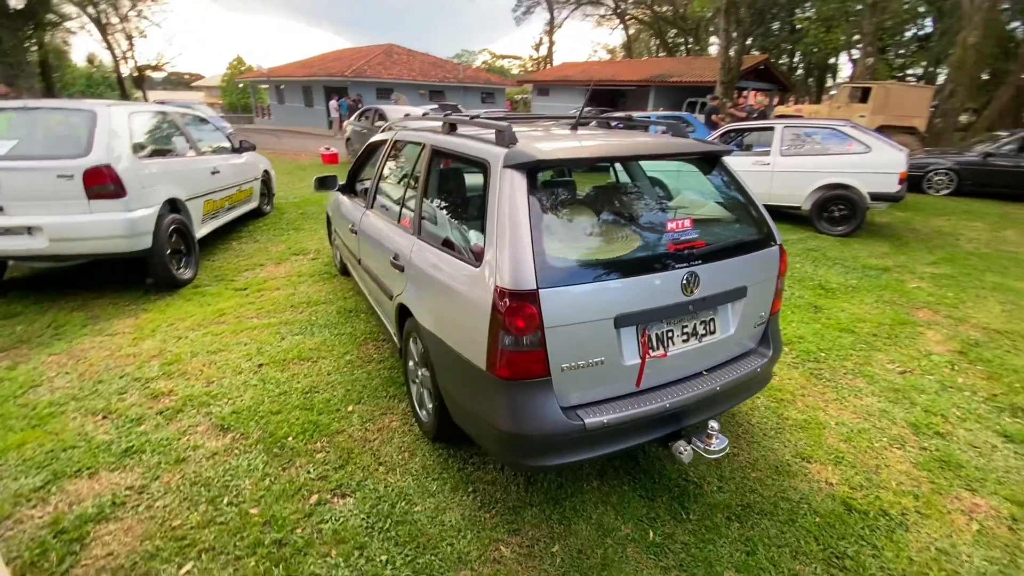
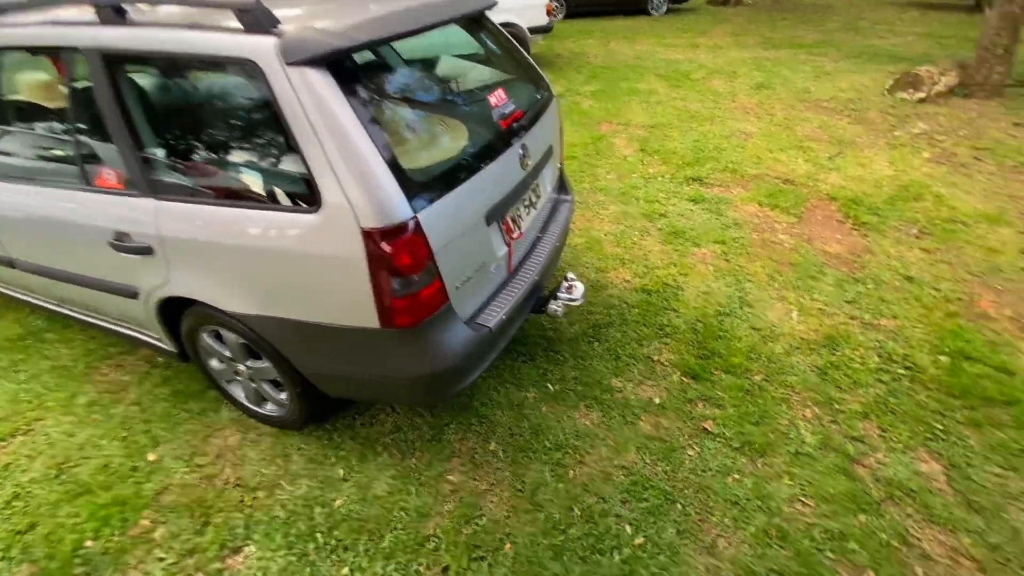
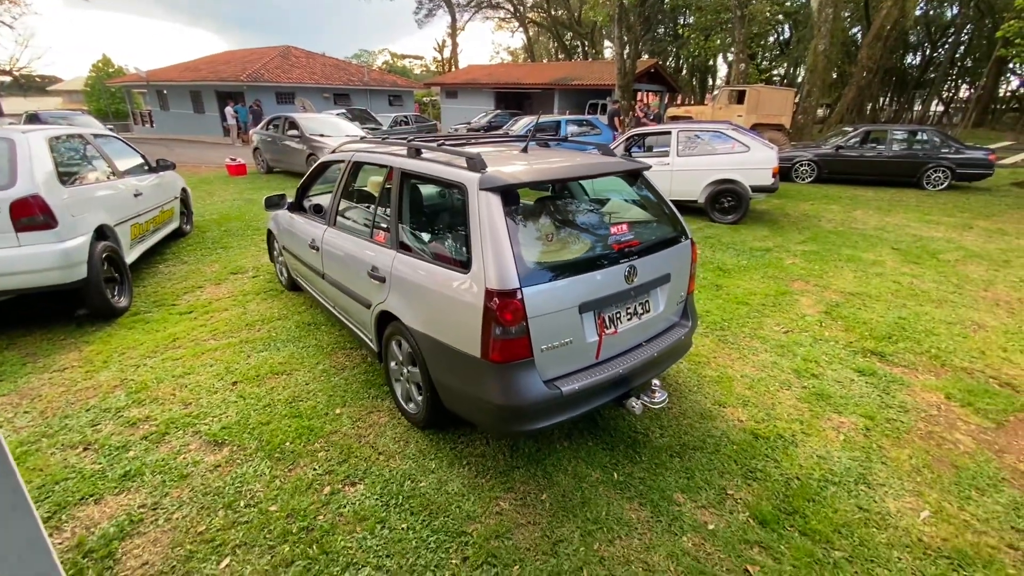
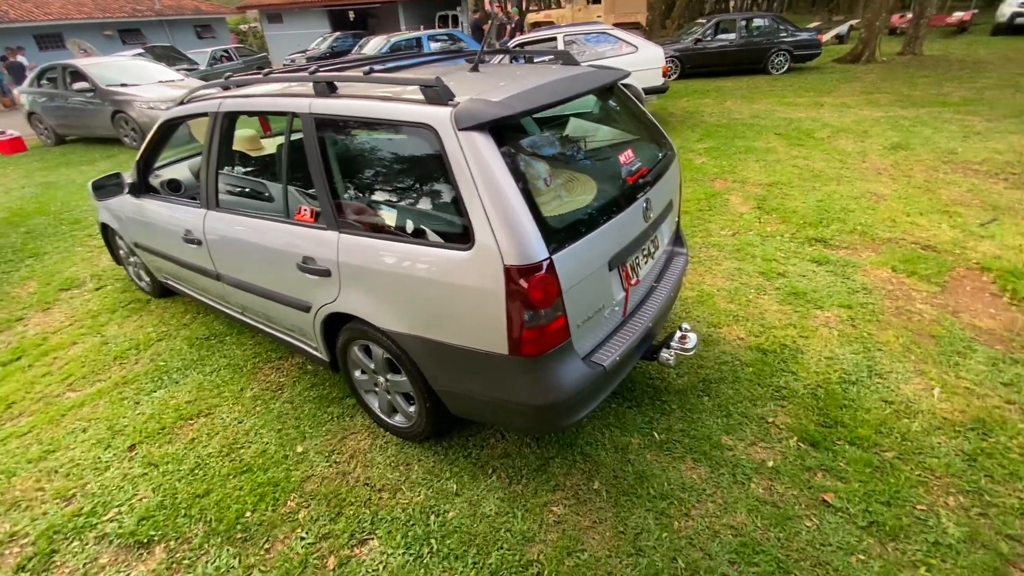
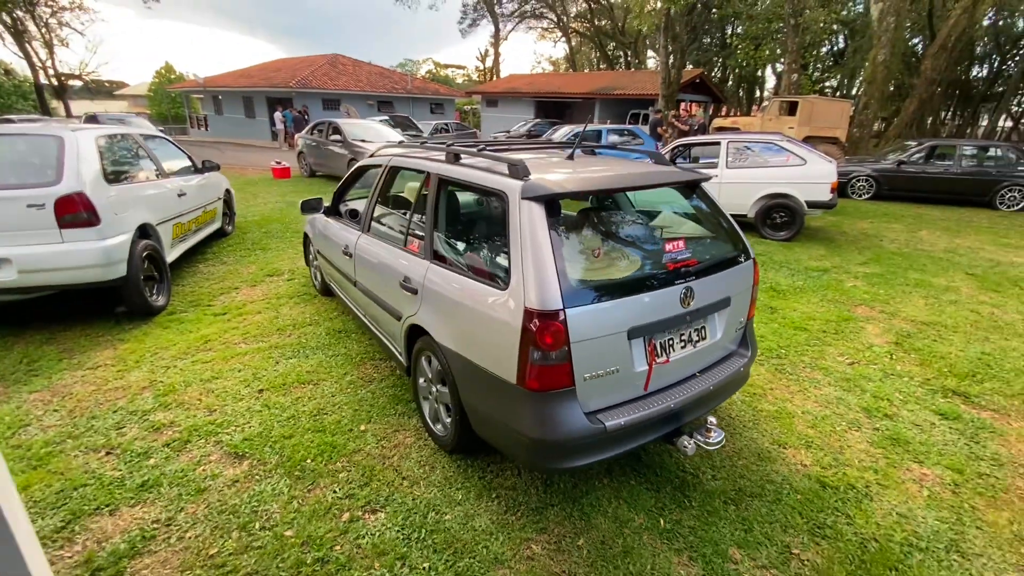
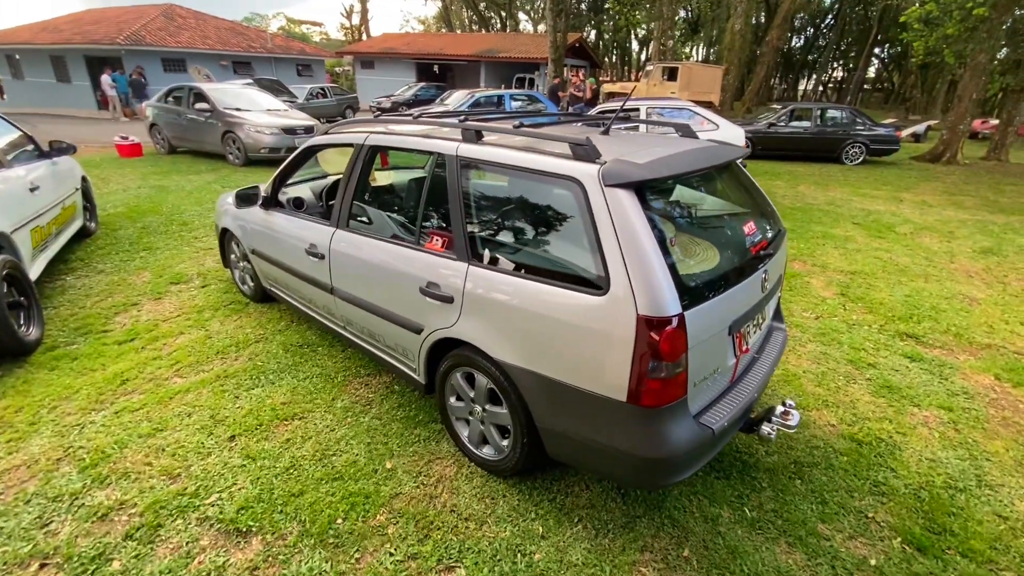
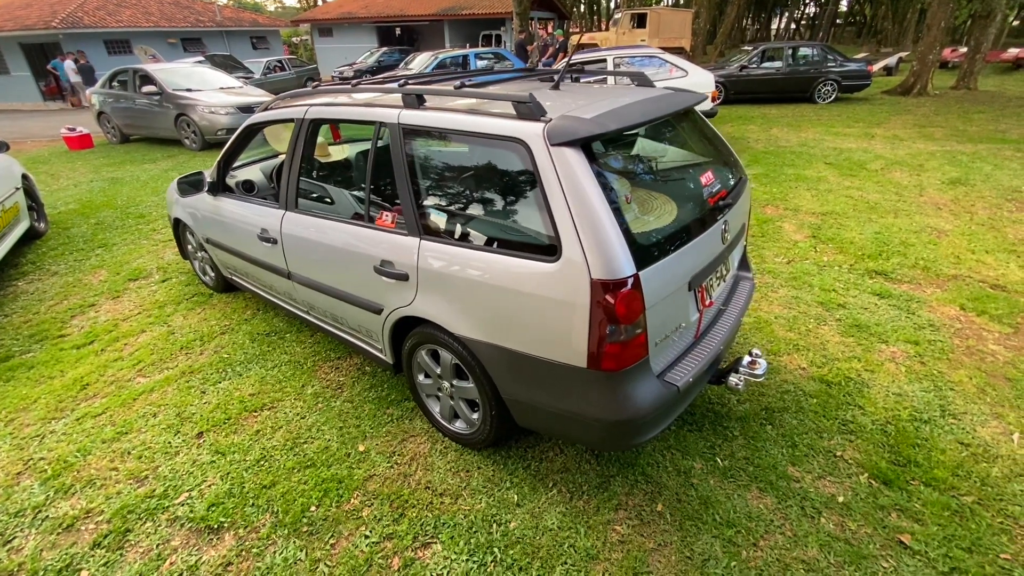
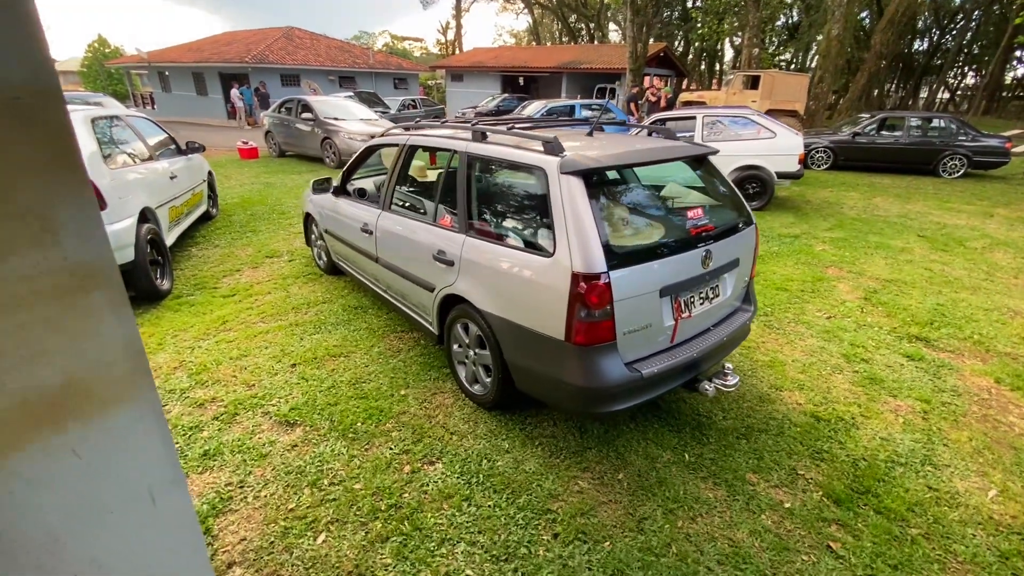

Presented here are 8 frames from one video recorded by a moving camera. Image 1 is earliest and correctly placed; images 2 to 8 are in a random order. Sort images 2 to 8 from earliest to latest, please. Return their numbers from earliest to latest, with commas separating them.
5, 3, 8, 6, 7, 4, 2
